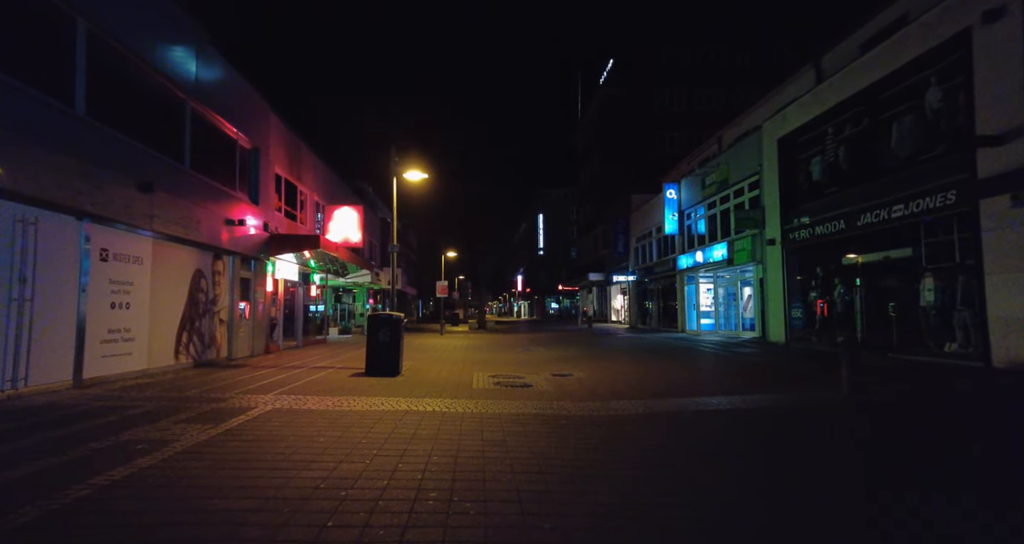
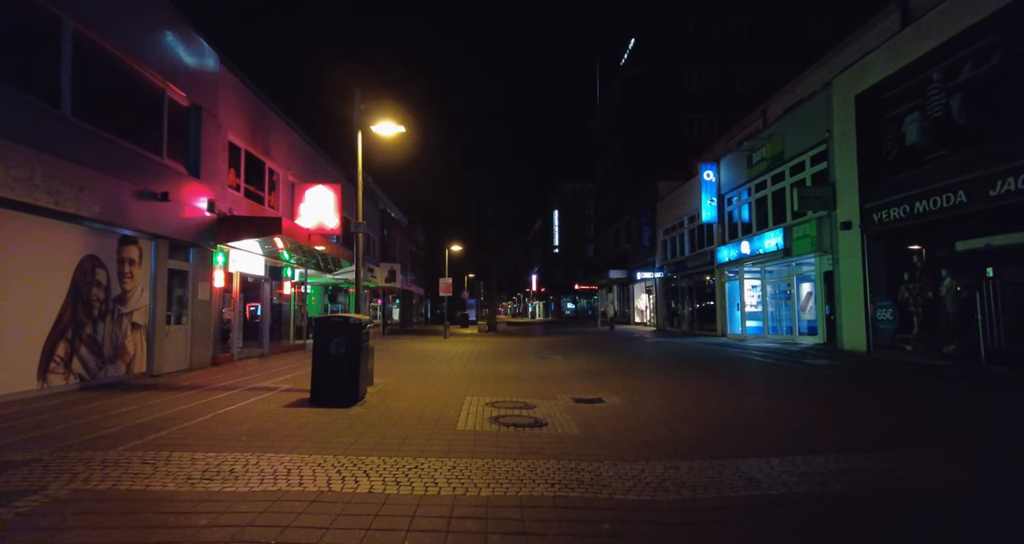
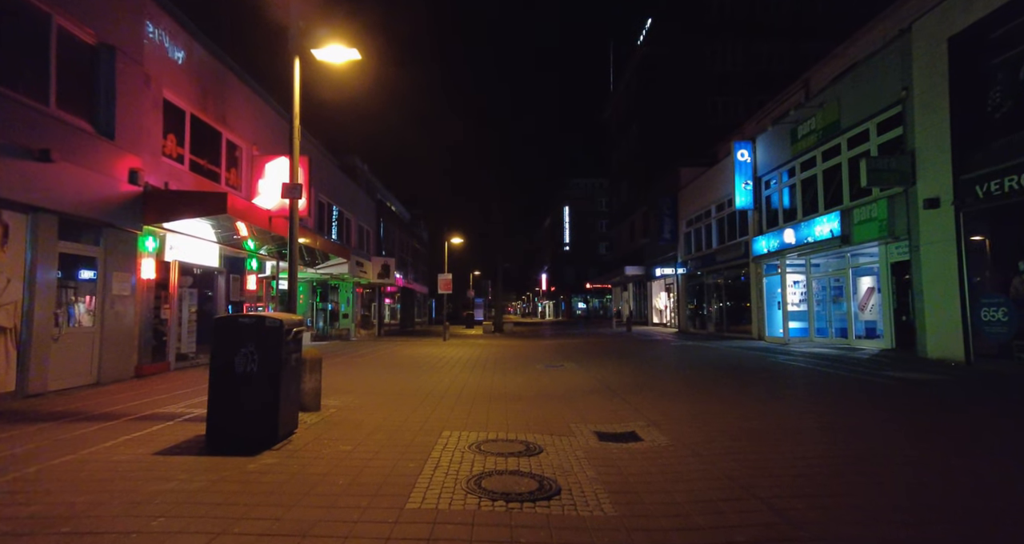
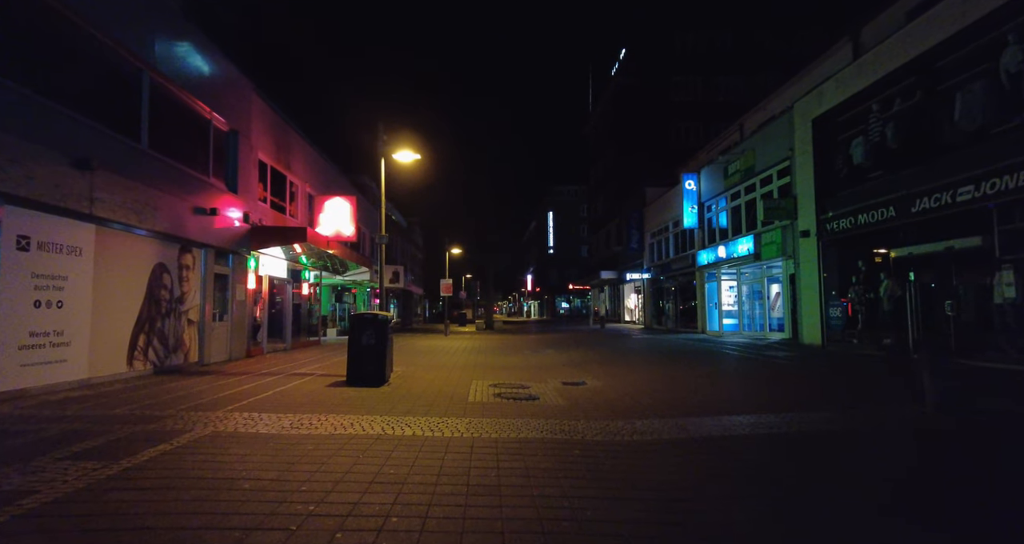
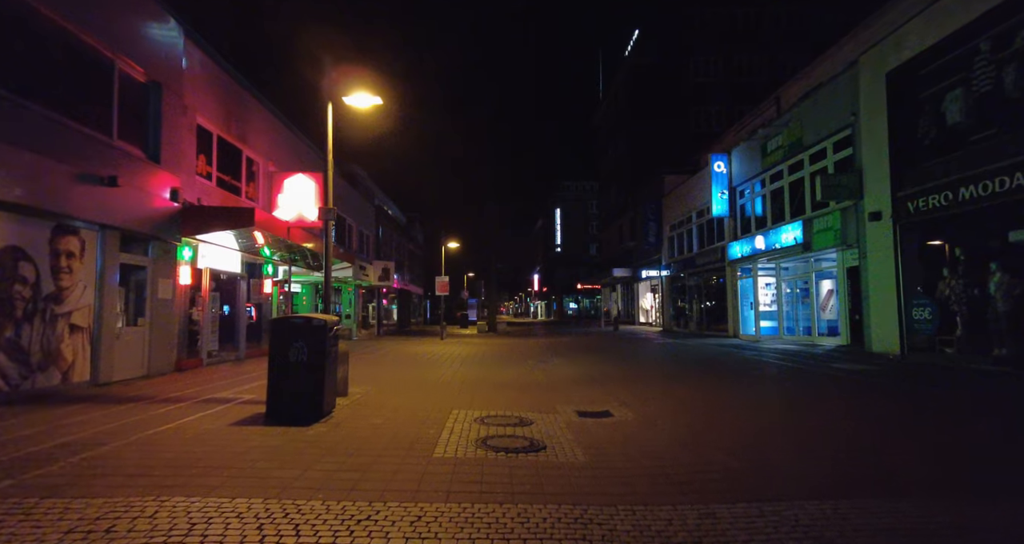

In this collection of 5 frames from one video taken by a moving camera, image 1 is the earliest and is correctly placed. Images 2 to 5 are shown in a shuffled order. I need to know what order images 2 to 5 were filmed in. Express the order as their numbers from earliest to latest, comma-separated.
4, 2, 5, 3
